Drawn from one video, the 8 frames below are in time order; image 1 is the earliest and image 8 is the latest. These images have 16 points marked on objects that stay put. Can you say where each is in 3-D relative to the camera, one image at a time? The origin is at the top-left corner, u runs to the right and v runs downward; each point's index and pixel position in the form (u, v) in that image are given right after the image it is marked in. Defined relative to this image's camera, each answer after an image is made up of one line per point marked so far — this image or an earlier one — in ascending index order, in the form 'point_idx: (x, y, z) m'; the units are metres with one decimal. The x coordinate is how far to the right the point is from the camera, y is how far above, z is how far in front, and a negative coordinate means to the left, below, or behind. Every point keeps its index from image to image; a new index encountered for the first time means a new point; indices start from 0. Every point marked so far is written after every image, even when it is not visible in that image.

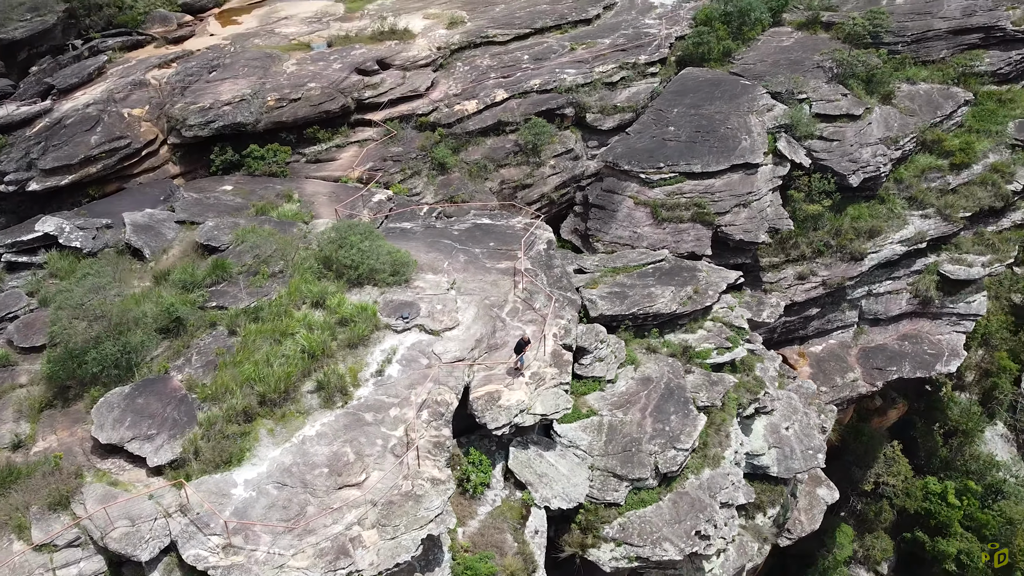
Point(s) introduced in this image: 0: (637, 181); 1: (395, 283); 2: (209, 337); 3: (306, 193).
0: (+2.1, +1.8, +14.1) m
1: (-1.3, 0.0, +9.6) m
2: (-3.3, -0.5, +8.9) m
3: (-3.2, +1.5, +12.7) m
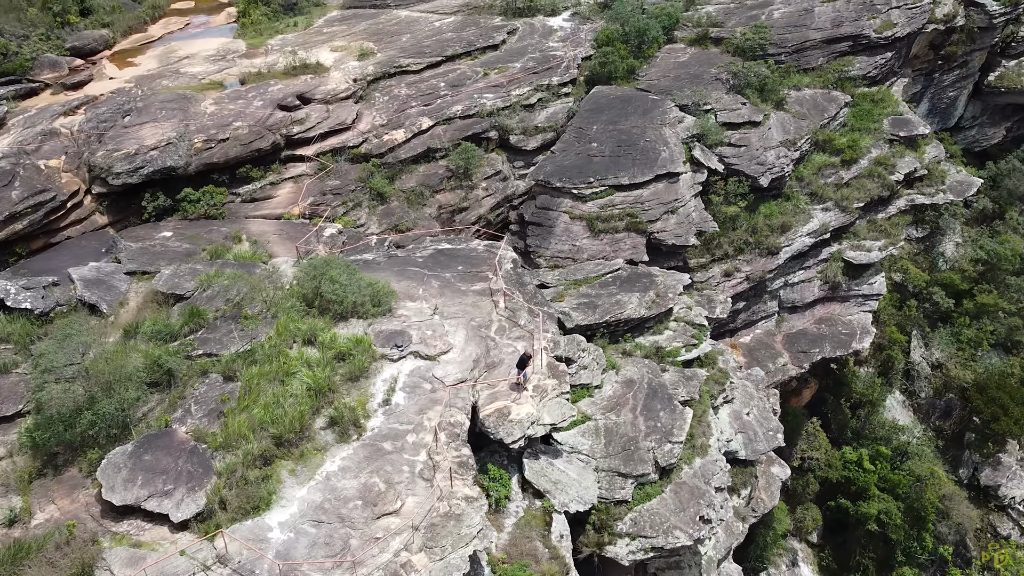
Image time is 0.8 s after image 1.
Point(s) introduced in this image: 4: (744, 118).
0: (+1.0, +1.6, +14.8) m
1: (-1.5, -0.3, +9.8) m
2: (-3.3, -1.0, +8.7) m
3: (-3.9, +0.8, +12.5) m
4: (+4.6, +3.4, +16.3) m
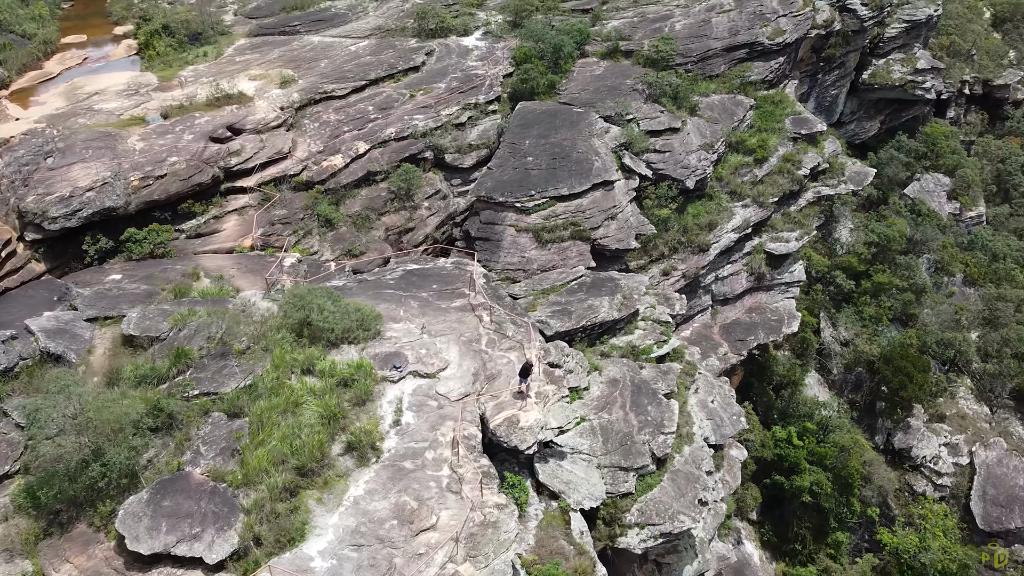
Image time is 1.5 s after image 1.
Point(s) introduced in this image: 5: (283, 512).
0: (0.0, +1.4, +15.2) m
1: (-1.7, -0.6, +9.9) m
2: (-3.2, -1.4, +8.6) m
3: (-4.5, +0.3, +12.3) m
4: (+3.2, +3.4, +17.2) m
5: (-2.1, -2.1, +7.7) m
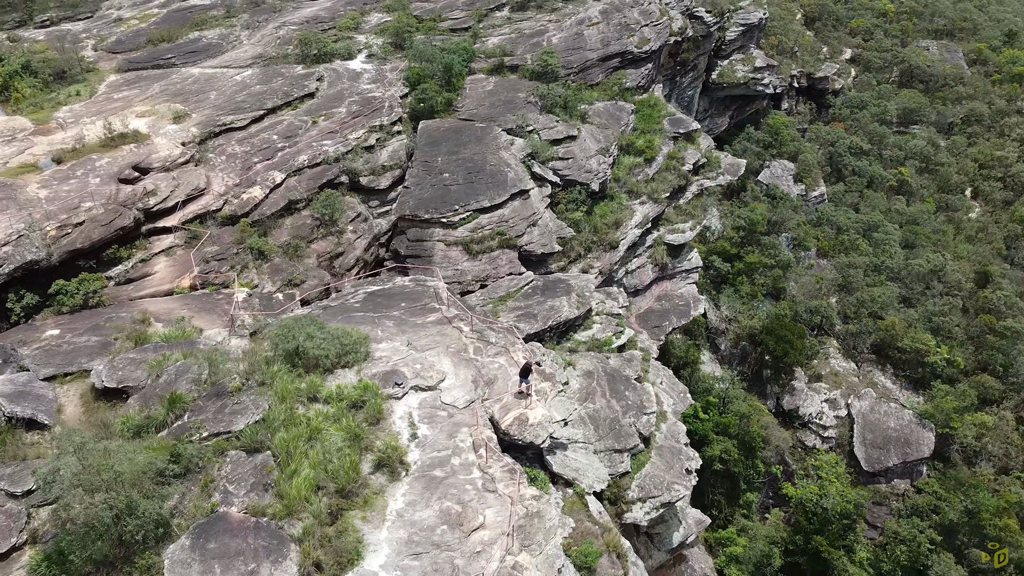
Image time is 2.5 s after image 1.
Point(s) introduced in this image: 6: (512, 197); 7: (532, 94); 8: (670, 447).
0: (-1.4, +1.2, +15.7) m
1: (-1.8, -0.9, +10.1) m
2: (-3.0, -1.8, +8.5) m
3: (-5.1, -0.3, +12.0) m
4: (+1.1, +3.4, +18.2) m
5: (-1.7, -2.3, +7.8) m
6: (0.0, +1.8, +16.2) m
7: (+0.5, +4.6, +19.3) m
8: (+2.1, -2.1, +10.9) m
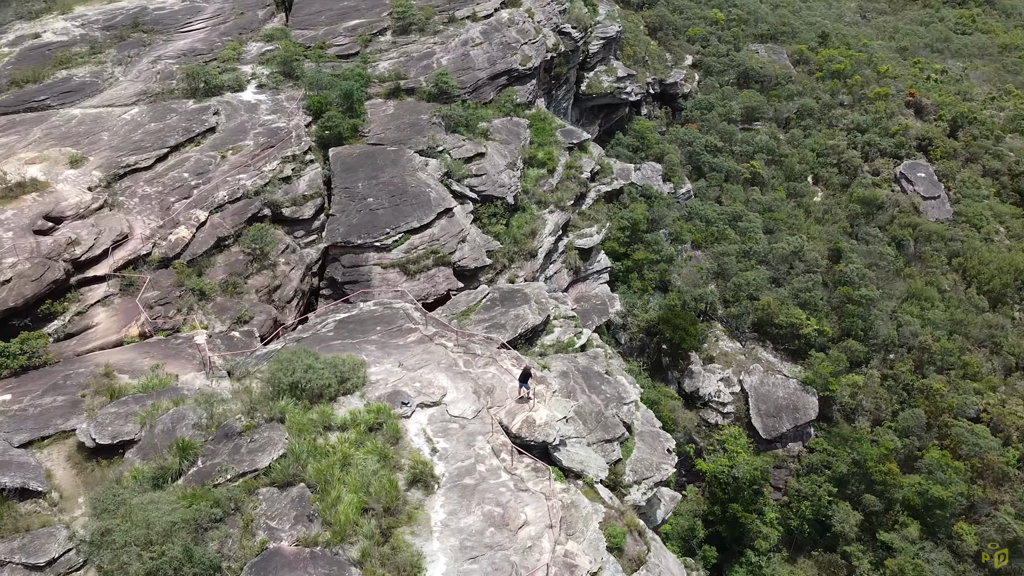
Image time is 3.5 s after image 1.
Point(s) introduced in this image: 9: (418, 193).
0: (-2.7, +0.7, +15.9) m
1: (-1.9, -1.2, +10.3) m
2: (-2.6, -2.2, +8.6) m
3: (-5.5, -1.1, +11.5) m
4: (-0.9, +3.1, +18.9) m
5: (-1.2, -2.6, +8.1) m
6: (-1.5, +1.5, +16.7) m
7: (-1.9, +4.2, +19.8) m
8: (+2.0, -2.1, +11.8) m
9: (-1.9, +2.0, +16.9) m
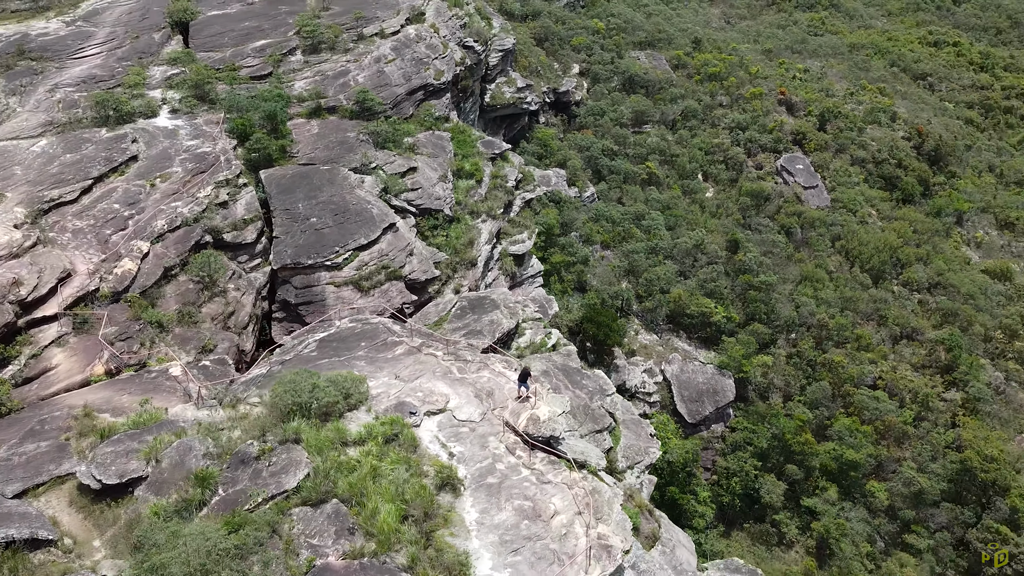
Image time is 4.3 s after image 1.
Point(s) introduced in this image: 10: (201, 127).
0: (-3.6, +0.4, +15.9) m
1: (-1.8, -1.4, +10.5) m
2: (-2.3, -2.4, +8.6) m
3: (-5.6, -1.6, +11.1) m
4: (-2.5, +2.8, +19.1) m
5: (-0.8, -2.7, +8.4) m
6: (-2.6, +1.2, +16.8) m
7: (-3.7, +3.8, +19.9) m
8: (+1.8, -2.0, +12.5) m
9: (-3.1, +1.6, +17.0) m
10: (-7.3, +3.8, +19.4) m
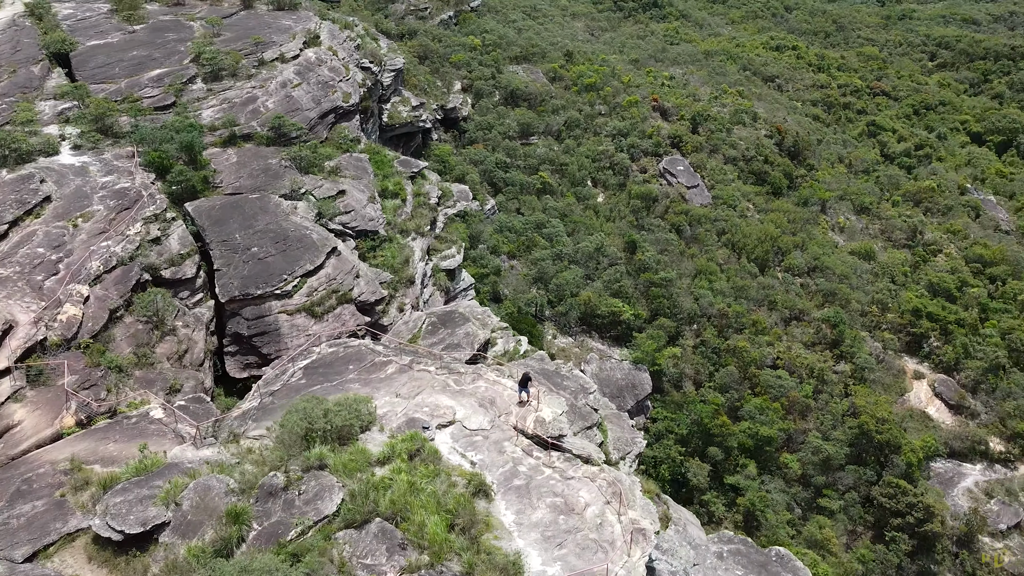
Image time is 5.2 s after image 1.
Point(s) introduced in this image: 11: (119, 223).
0: (-4.5, -0.2, +15.6) m
1: (-1.7, -1.7, +10.6) m
2: (-1.8, -2.7, +8.7) m
3: (-5.6, -2.2, +10.6) m
4: (-4.1, +2.3, +19.1) m
5: (-0.2, -2.8, +8.7) m
6: (-3.8, +0.7, +16.8) m
7: (-5.5, +3.1, +19.6) m
8: (+1.5, -2.0, +13.2) m
9: (-4.3, +1.1, +16.9) m
10: (-9.0, +2.8, +18.5) m
11: (-7.7, +1.3, +16.2) m
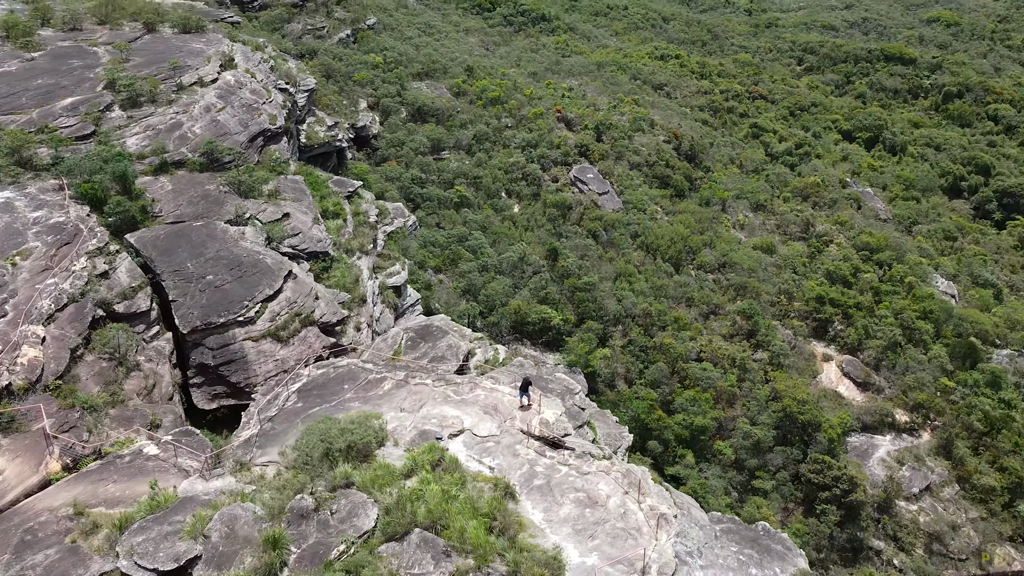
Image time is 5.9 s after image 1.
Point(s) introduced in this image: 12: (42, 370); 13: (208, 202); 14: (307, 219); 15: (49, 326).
0: (-5.1, -0.7, +15.4) m
1: (-1.6, -1.9, +10.7) m
2: (-1.3, -2.9, +8.8) m
3: (-5.4, -2.6, +10.2) m
4: (-5.4, +1.7, +18.8) m
5: (+0.2, -2.9, +9.0) m
6: (-4.6, +0.2, +16.6) m
7: (-6.8, +2.4, +19.2) m
8: (+1.3, -2.1, +13.7) m
9: (-5.2, +0.5, +16.6) m
10: (-10.2, +2.0, +17.7) m
11: (-8.5, +0.5, +15.5) m
12: (-7.3, -1.3, +12.8) m
13: (-6.9, +1.9, +18.5) m
14: (-4.9, +1.6, +19.4) m
15: (-7.7, -0.6, +13.8) m
